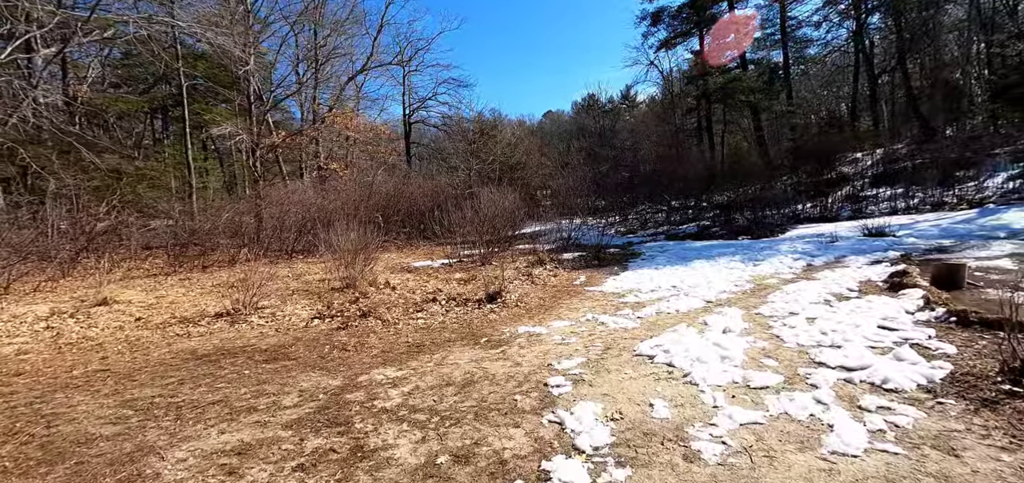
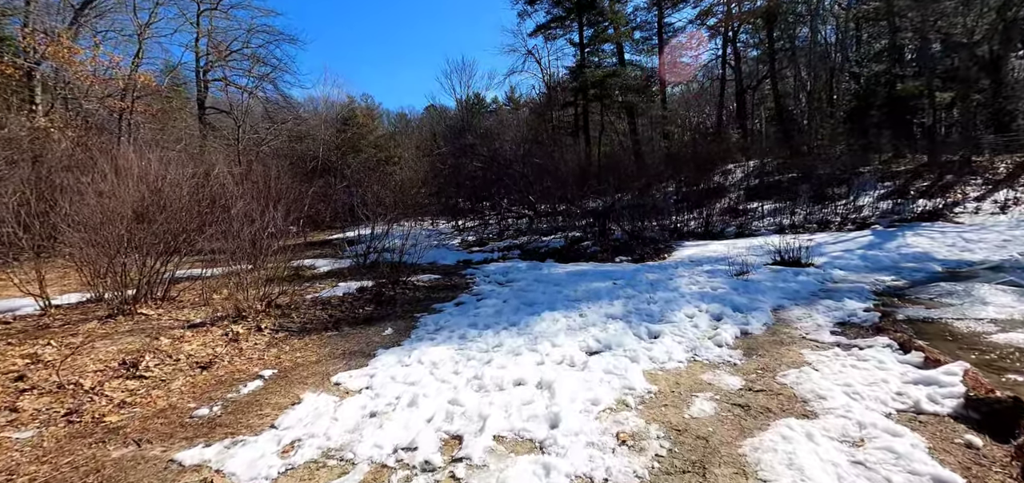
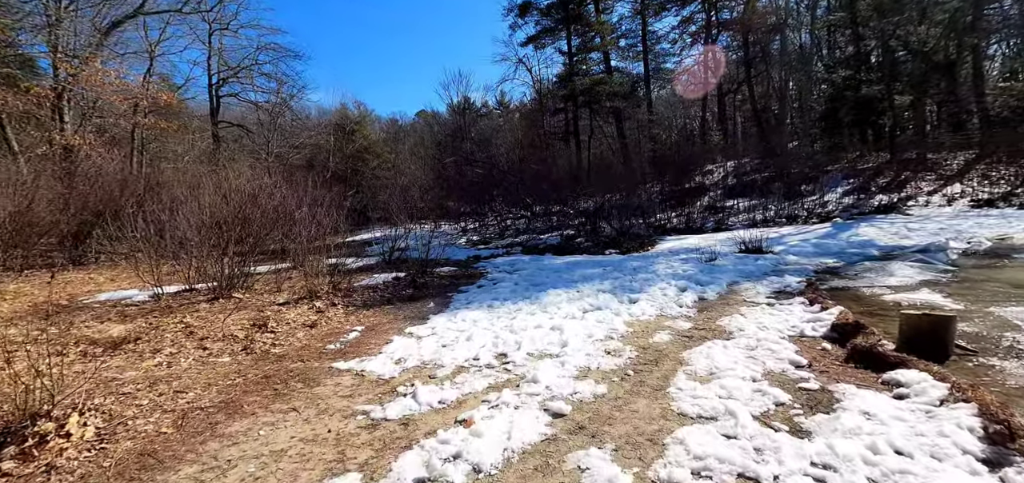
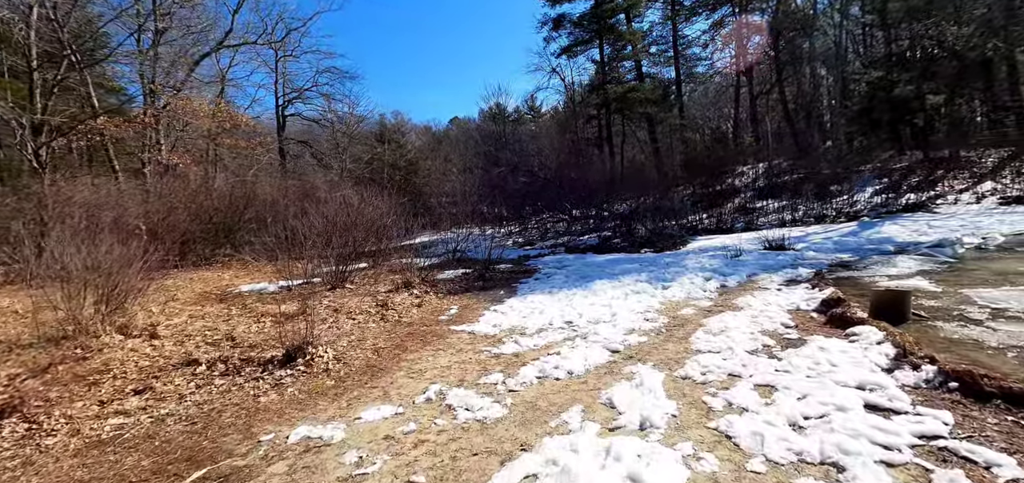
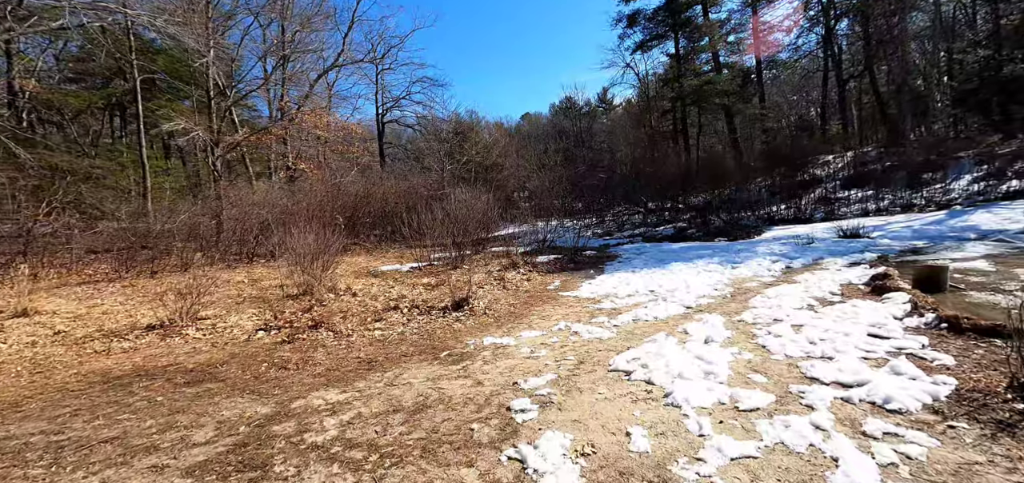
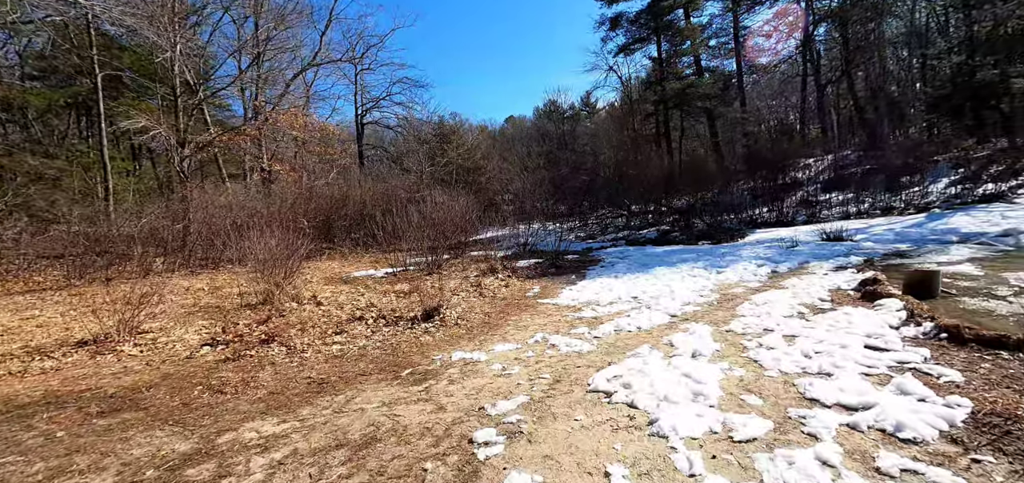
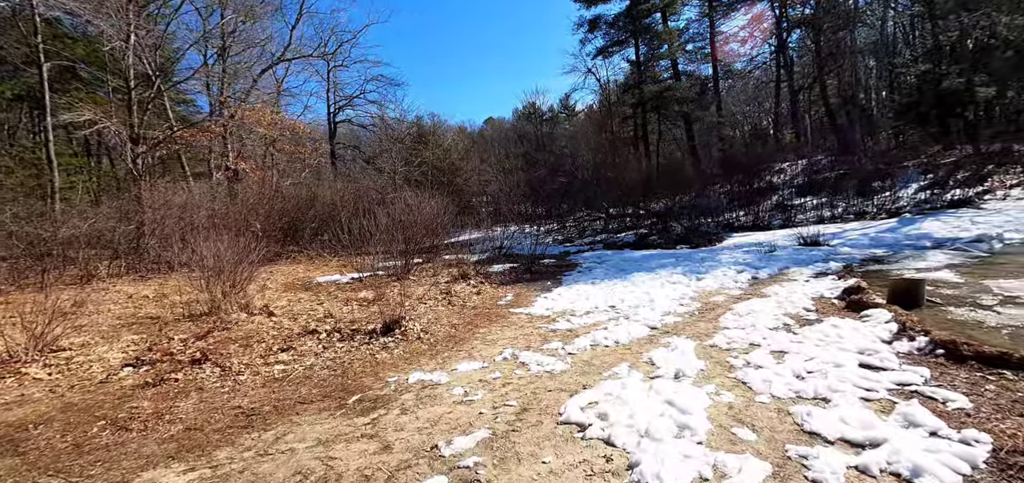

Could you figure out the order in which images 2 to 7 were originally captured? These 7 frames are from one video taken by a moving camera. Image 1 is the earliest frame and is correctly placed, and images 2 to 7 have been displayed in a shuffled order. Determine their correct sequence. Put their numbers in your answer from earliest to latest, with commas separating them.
5, 6, 7, 4, 3, 2
